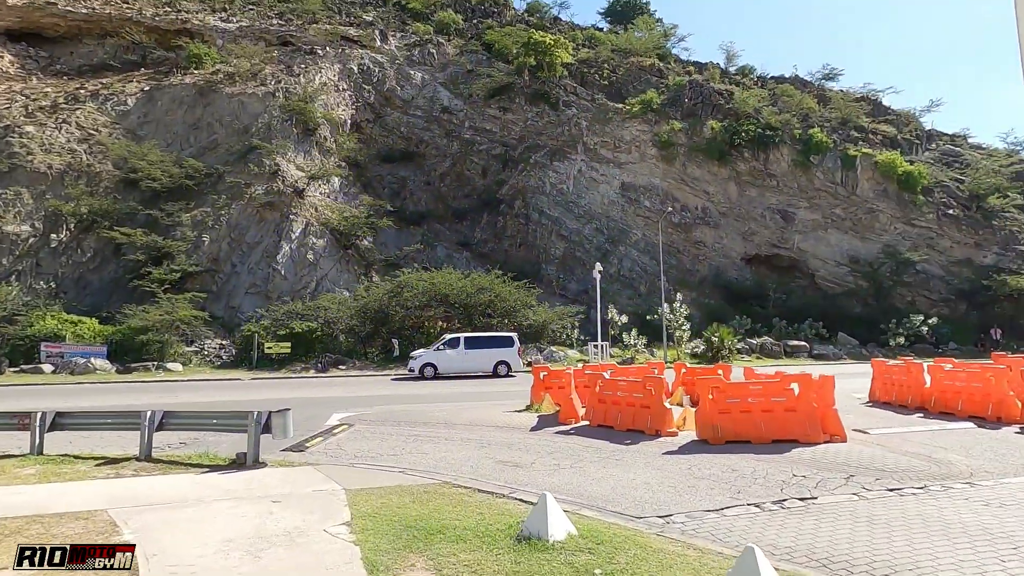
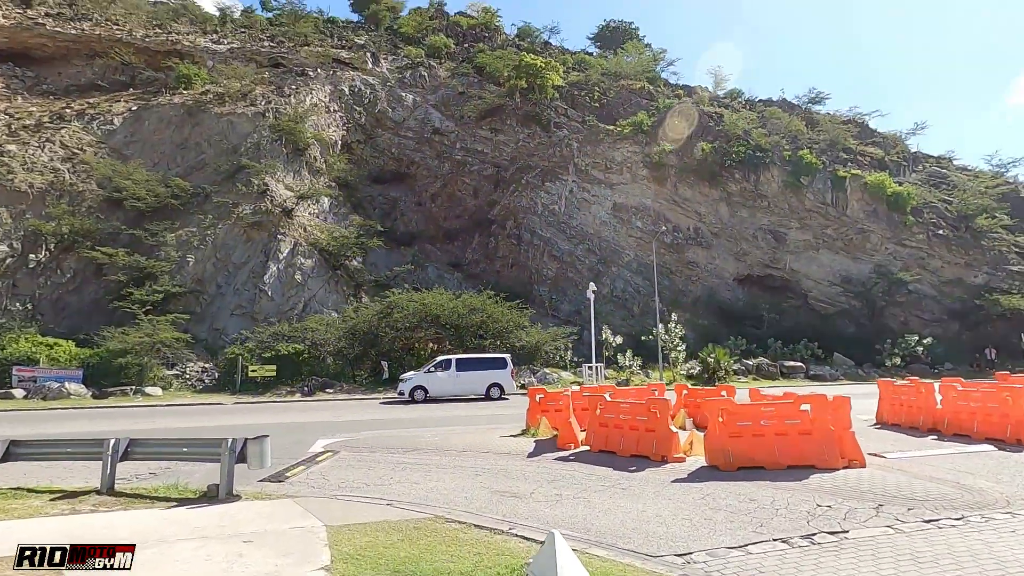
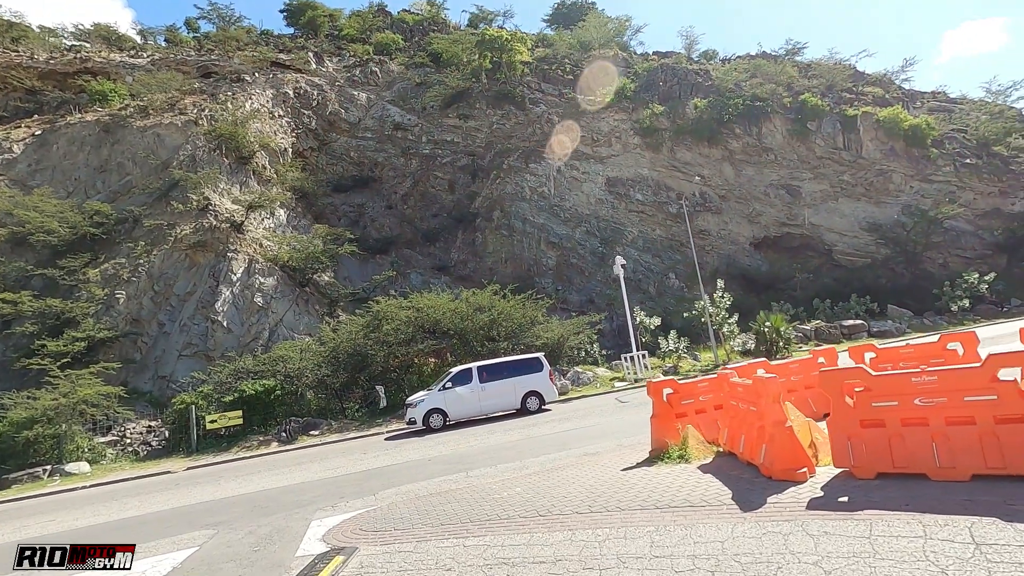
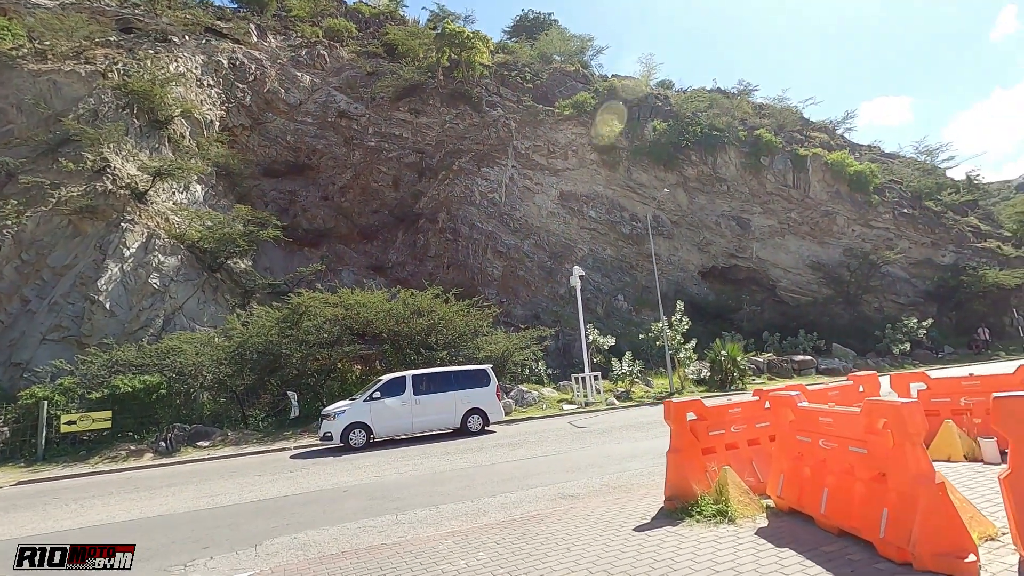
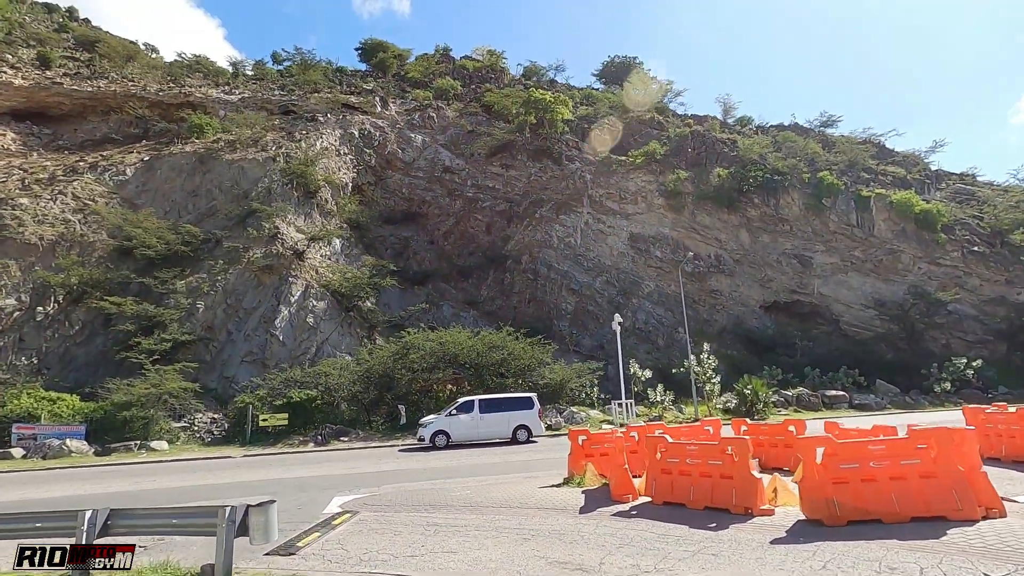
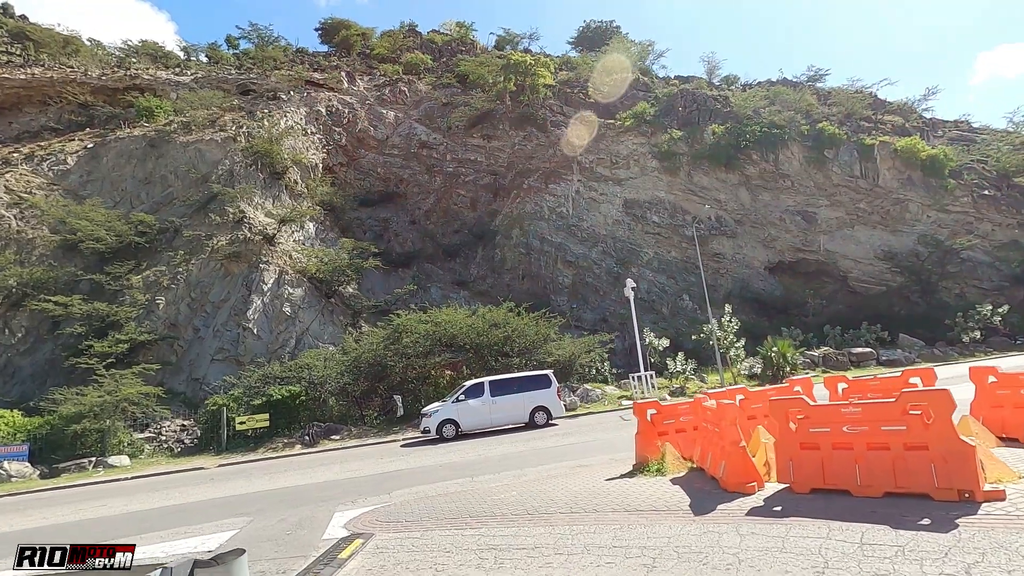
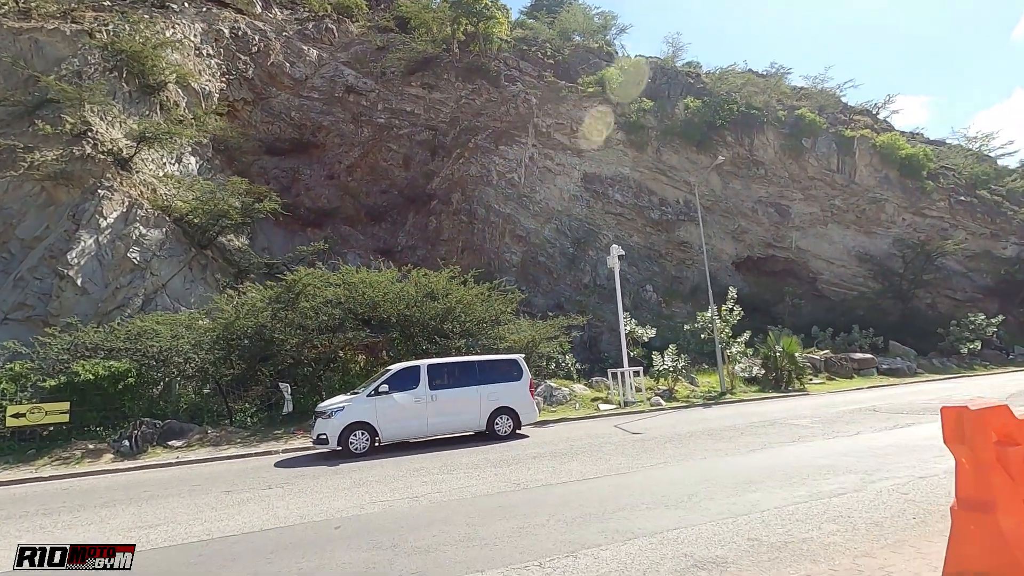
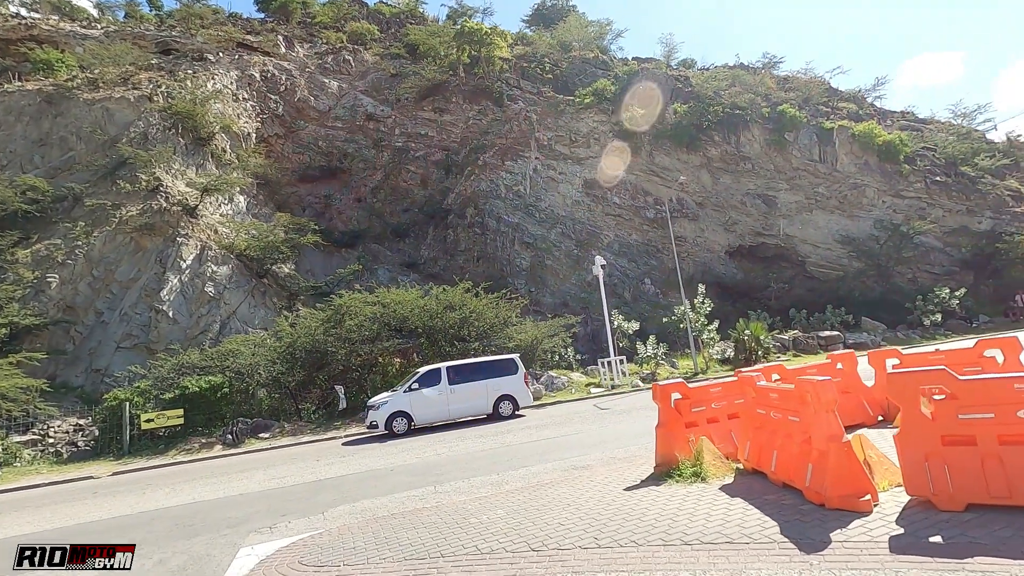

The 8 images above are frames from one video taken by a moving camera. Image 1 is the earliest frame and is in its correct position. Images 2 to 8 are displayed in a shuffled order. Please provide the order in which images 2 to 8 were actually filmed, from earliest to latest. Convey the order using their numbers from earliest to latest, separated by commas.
2, 5, 6, 3, 8, 4, 7
